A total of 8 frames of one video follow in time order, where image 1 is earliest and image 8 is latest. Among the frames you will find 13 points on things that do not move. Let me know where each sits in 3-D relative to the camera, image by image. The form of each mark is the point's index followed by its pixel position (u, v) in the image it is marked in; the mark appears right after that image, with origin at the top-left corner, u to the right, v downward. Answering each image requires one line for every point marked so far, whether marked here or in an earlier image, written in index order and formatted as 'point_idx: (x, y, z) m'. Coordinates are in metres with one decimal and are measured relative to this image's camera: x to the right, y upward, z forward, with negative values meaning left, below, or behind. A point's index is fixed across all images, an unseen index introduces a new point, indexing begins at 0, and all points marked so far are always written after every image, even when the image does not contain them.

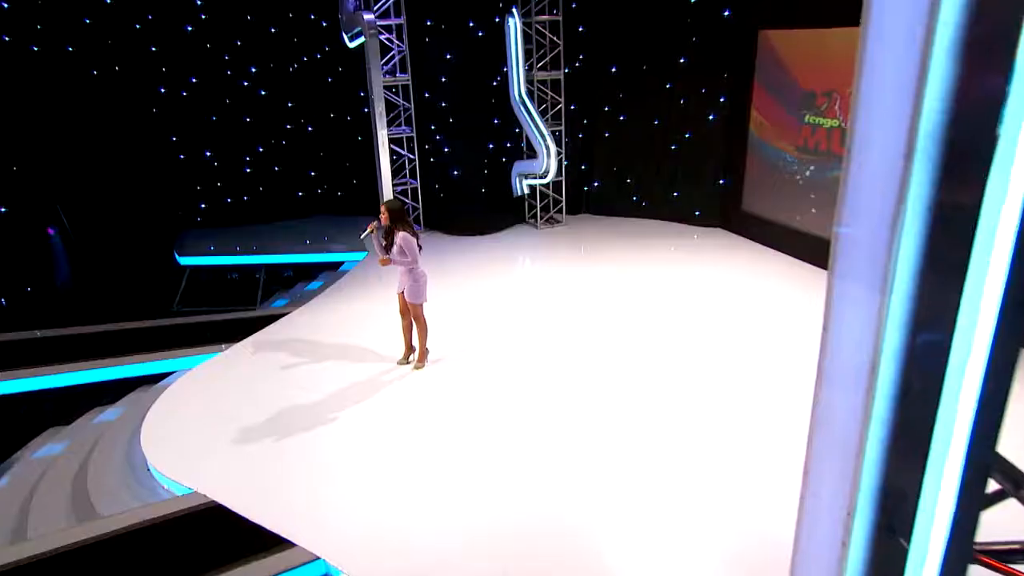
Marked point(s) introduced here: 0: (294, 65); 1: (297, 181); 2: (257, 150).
0: (-3.4, +3.4, +12.3) m
1: (-3.5, +1.7, +13.0) m
2: (-4.1, +2.2, +12.7) m
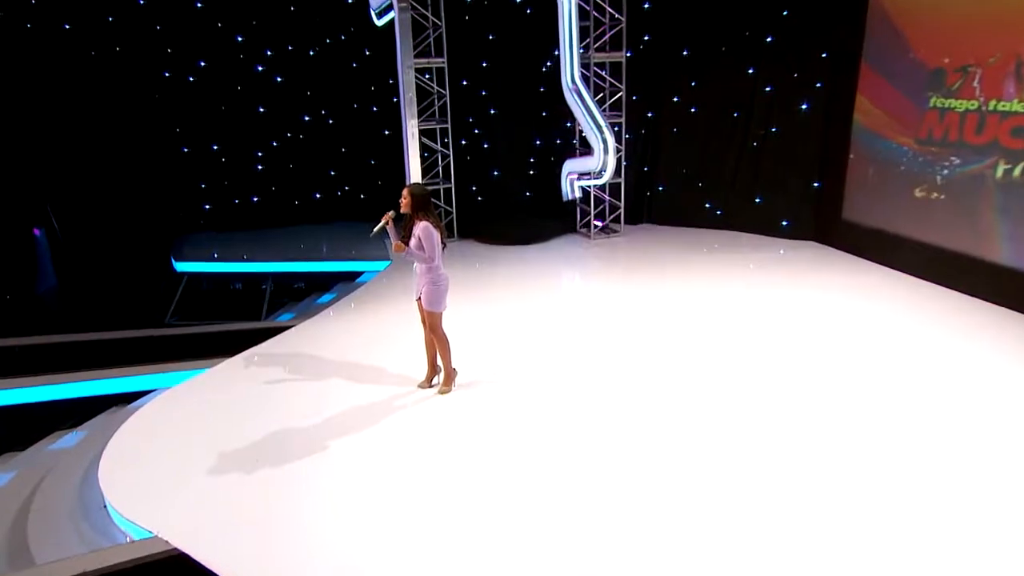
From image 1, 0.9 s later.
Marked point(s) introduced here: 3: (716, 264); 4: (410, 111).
0: (-2.7, +3.2, +10.8) m
1: (-2.8, +1.5, +11.4) m
2: (-3.4, +2.0, +11.1) m
3: (+2.4, +0.3, +9.4) m
4: (-1.2, +2.2, +9.8) m
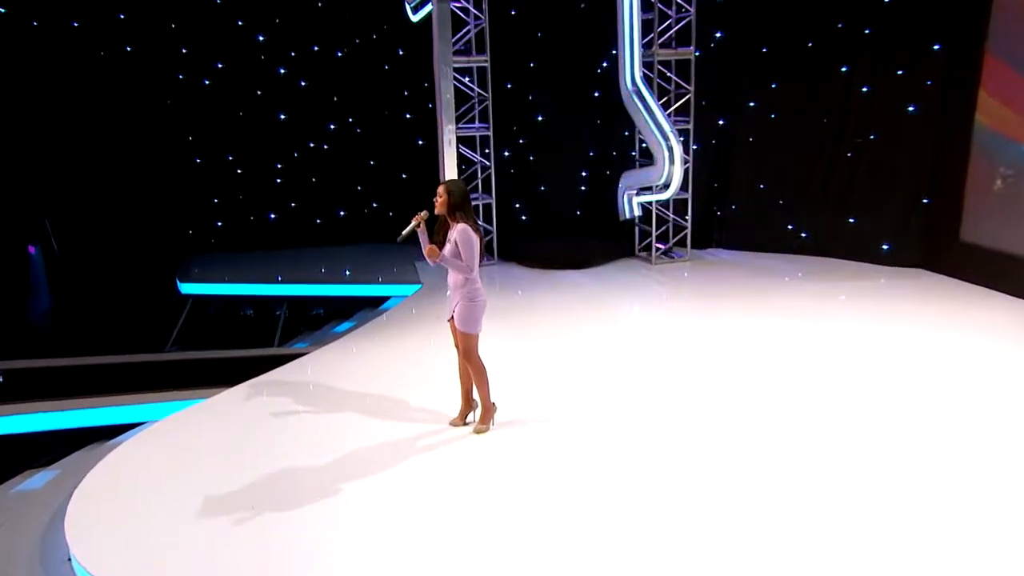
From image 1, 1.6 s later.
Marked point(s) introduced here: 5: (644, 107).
0: (-2.0, +2.9, +9.7) m
1: (-2.2, +1.1, +10.3) m
2: (-2.8, +1.7, +10.0) m
3: (+2.9, -0.1, +7.9) m
4: (-0.7, +1.9, +8.6) m
5: (+1.4, +1.9, +8.5) m
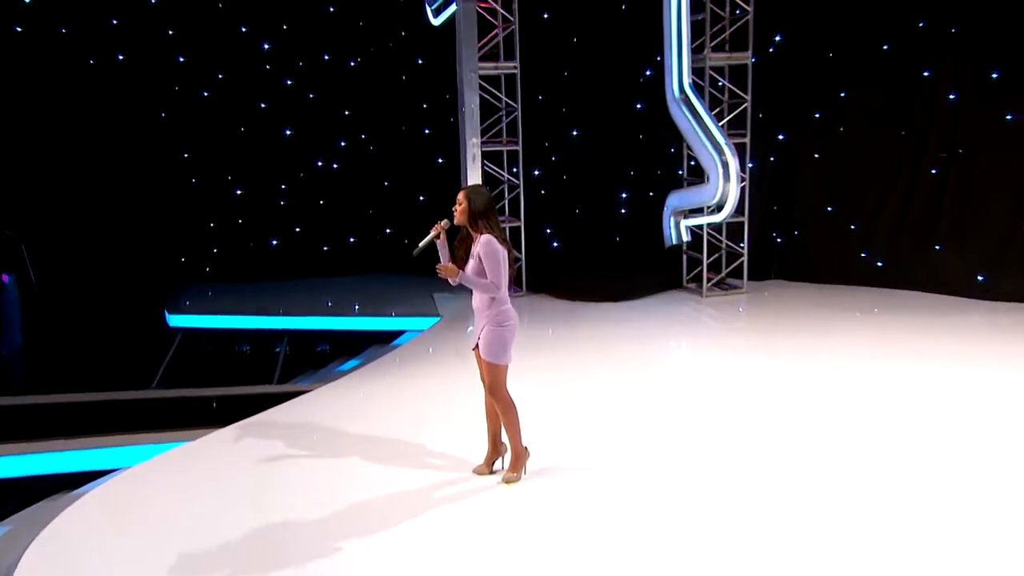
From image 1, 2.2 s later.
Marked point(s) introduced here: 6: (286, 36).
0: (-1.7, +2.5, +8.8) m
1: (-1.9, +0.7, +9.3) m
2: (-2.4, +1.3, +9.1) m
3: (+3.2, -0.4, +6.8) m
4: (-0.4, +1.6, +7.6) m
5: (+1.7, +1.6, +7.5) m
6: (-2.5, +2.8, +8.7) m
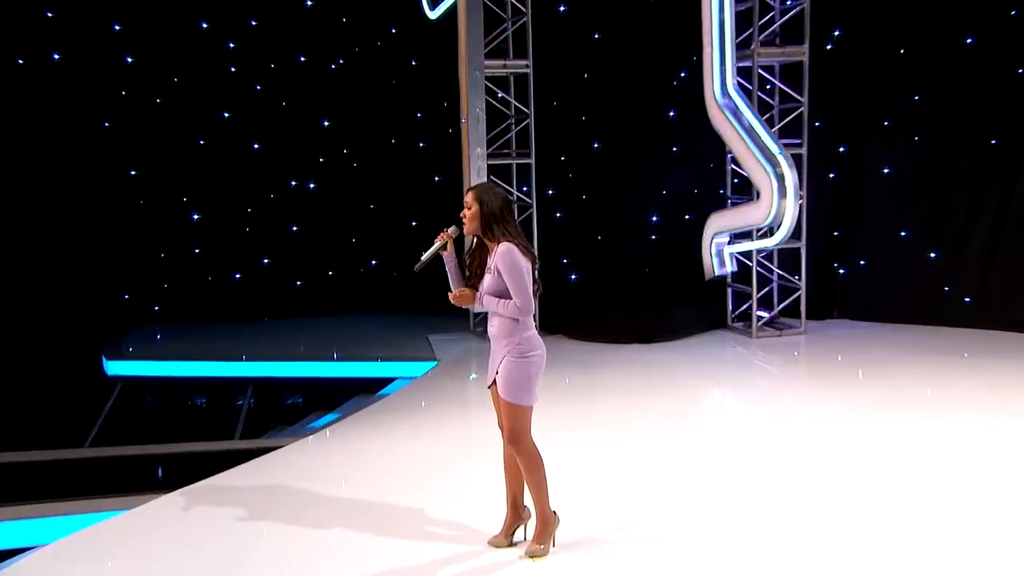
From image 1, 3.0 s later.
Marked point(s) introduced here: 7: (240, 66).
0: (-1.6, +2.1, +7.5) m
1: (-1.8, +0.3, +7.9) m
2: (-2.4, +0.9, +7.7) m
3: (+3.3, -0.6, +5.6) m
4: (-0.3, +1.2, +6.4) m
5: (+1.8, +1.3, +6.3) m
6: (-2.4, +2.4, +7.4) m
7: (-2.6, +2.1, +7.5) m
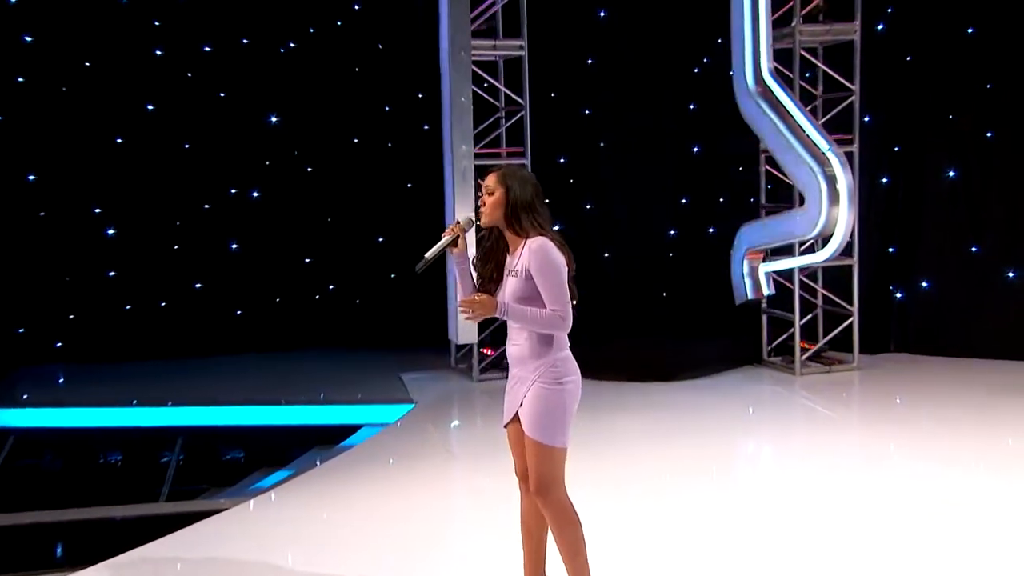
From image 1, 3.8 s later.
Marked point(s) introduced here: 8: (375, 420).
0: (-1.8, +1.9, +6.3) m
1: (-2.0, +0.1, +6.6) m
2: (-2.5, +0.6, +6.4) m
3: (+3.3, -0.8, +4.5) m
4: (-0.3, +1.1, +5.2) m
5: (+1.8, +1.1, +5.2) m
6: (-2.5, +2.1, +6.1) m
7: (-2.7, +1.8, +6.2) m
8: (-0.9, -0.9, +5.6) m
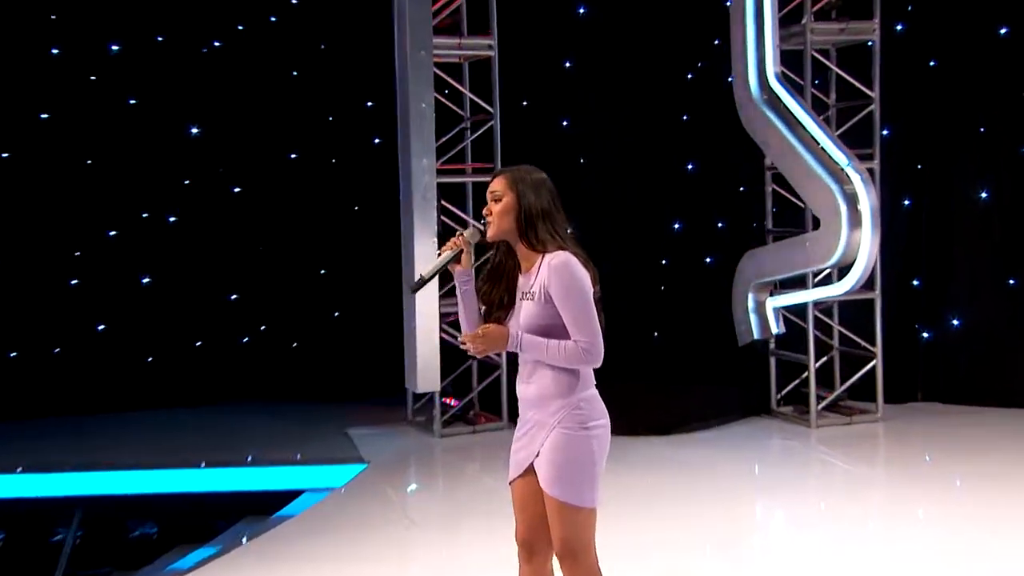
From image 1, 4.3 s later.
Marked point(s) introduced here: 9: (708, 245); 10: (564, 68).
0: (-2.0, +1.6, +5.4) m
1: (-2.2, -0.2, +5.5) m
2: (-2.7, +0.4, +5.3) m
3: (+3.2, -0.9, +3.8) m
4: (-0.5, +0.8, +4.3) m
5: (+1.6, +0.9, +4.5) m
6: (-2.7, +1.9, +5.2) m
7: (-2.9, +1.6, +5.2) m
8: (-1.1, -1.2, +4.7) m
9: (+1.2, +0.3, +5.1) m
10: (+0.3, +1.4, +4.9) m
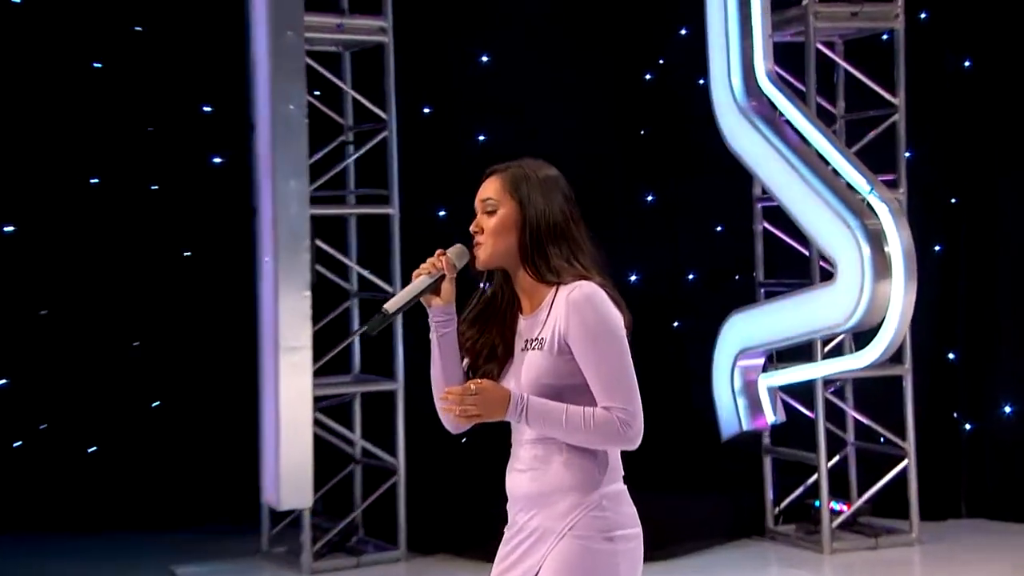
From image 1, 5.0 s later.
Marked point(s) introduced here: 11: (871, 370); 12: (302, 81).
0: (-2.5, +1.3, +3.8) m
1: (-2.7, -0.6, +3.8) m
2: (-3.2, 0.0, +3.6) m
3: (+2.9, -1.2, +2.6) m
4: (-0.9, +0.5, +2.8) m
5: (+1.2, +0.6, +3.2) m
6: (-3.2, +1.5, +3.5) m
7: (-3.4, +1.2, +3.5) m
8: (-1.5, -1.5, +3.0) m
9: (+0.7, -0.1, +3.7) m
10: (-0.1, +1.0, +3.6) m
11: (+1.6, -0.4, +3.4) m
12: (-0.9, +0.8, +2.8) m
